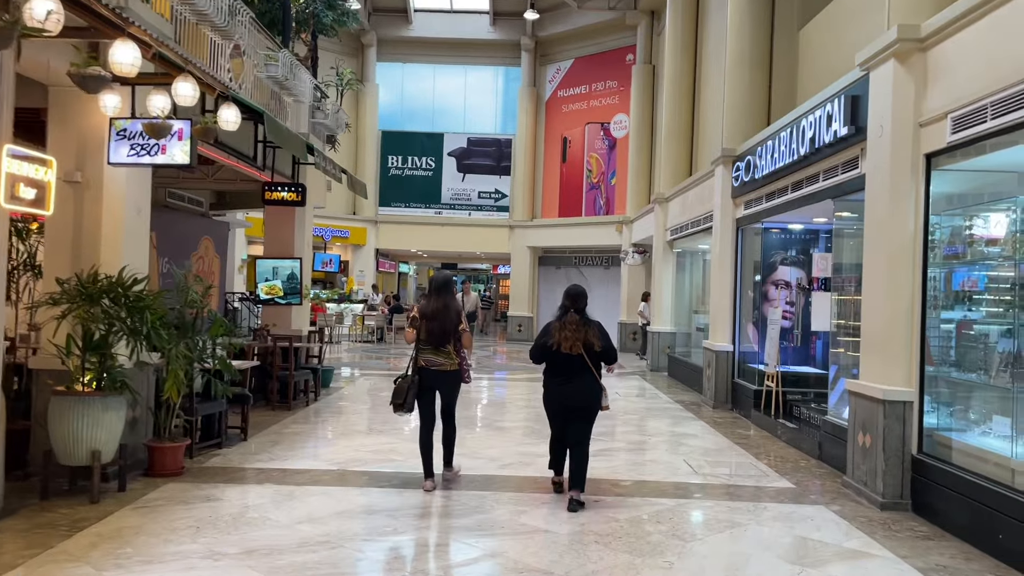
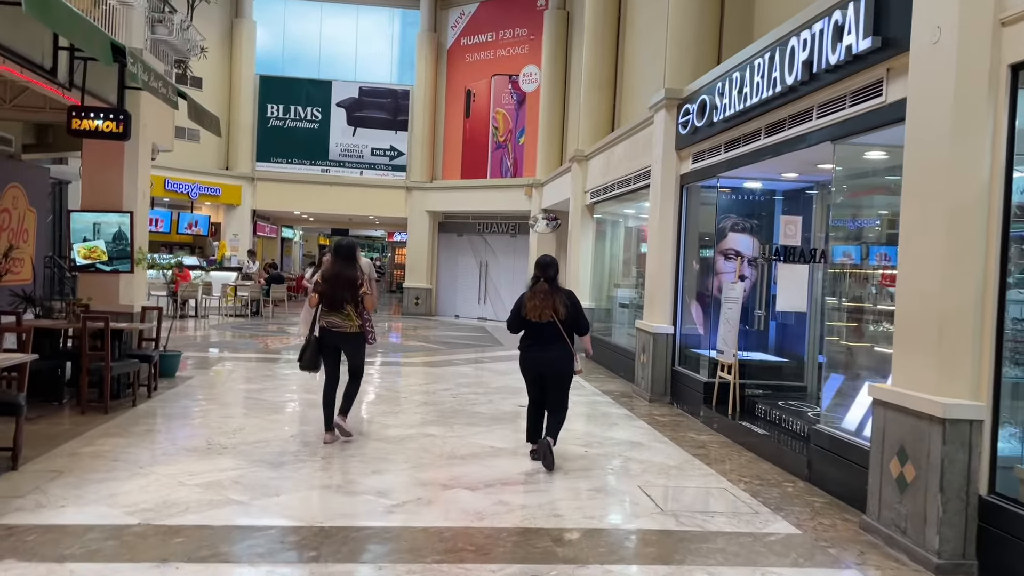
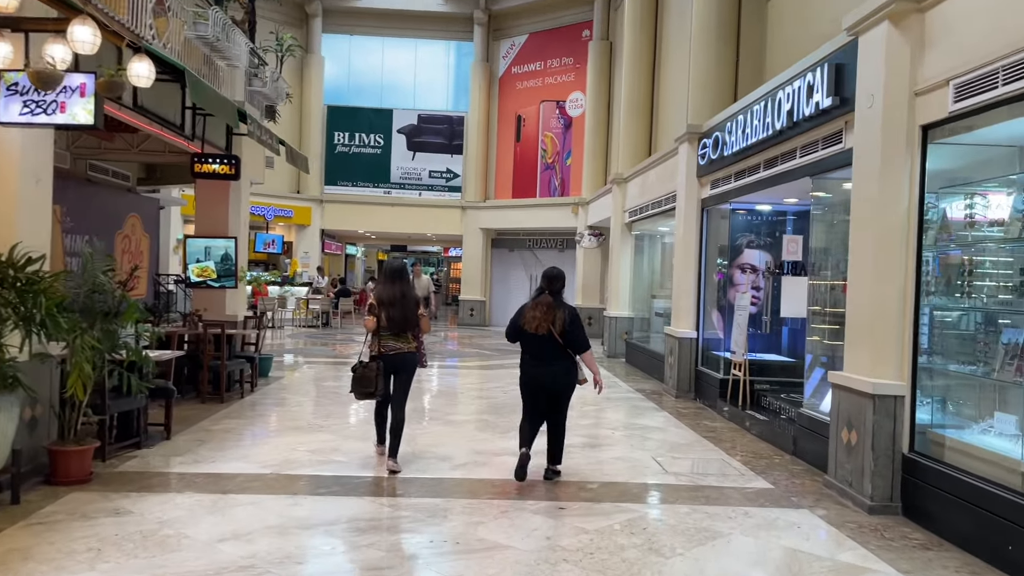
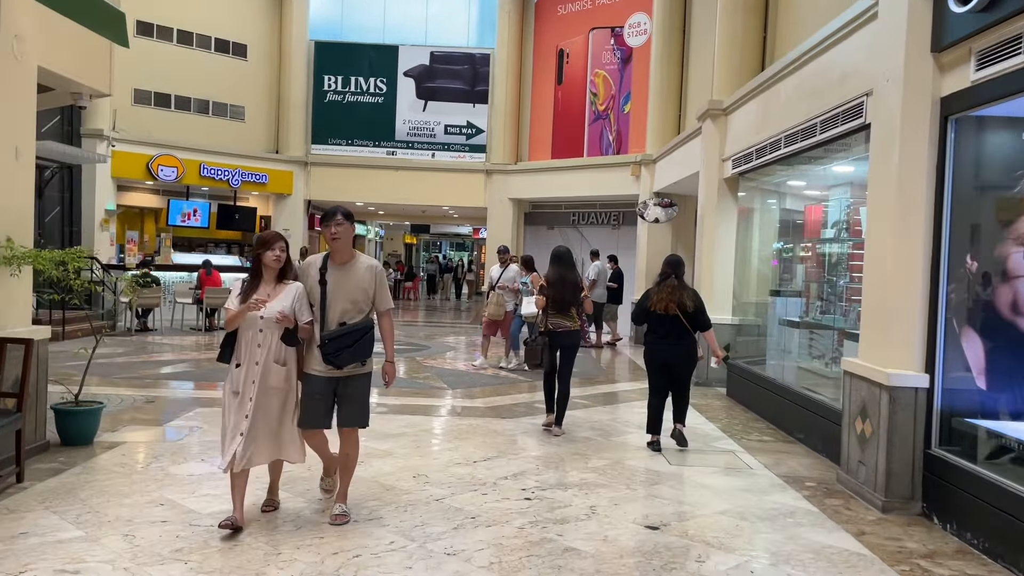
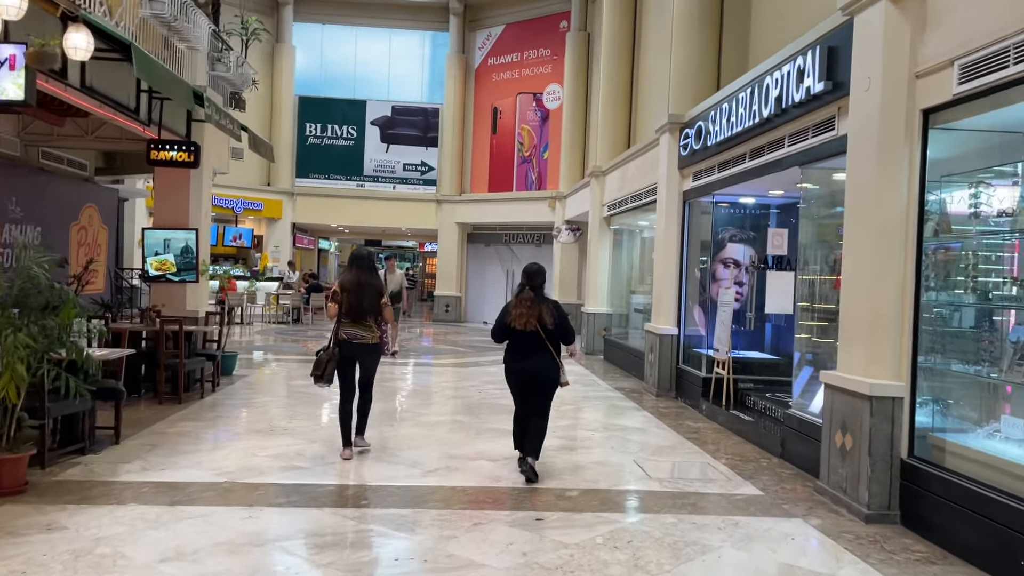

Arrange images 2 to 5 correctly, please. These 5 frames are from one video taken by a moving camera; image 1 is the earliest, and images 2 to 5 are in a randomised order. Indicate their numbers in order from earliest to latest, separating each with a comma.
3, 5, 2, 4
